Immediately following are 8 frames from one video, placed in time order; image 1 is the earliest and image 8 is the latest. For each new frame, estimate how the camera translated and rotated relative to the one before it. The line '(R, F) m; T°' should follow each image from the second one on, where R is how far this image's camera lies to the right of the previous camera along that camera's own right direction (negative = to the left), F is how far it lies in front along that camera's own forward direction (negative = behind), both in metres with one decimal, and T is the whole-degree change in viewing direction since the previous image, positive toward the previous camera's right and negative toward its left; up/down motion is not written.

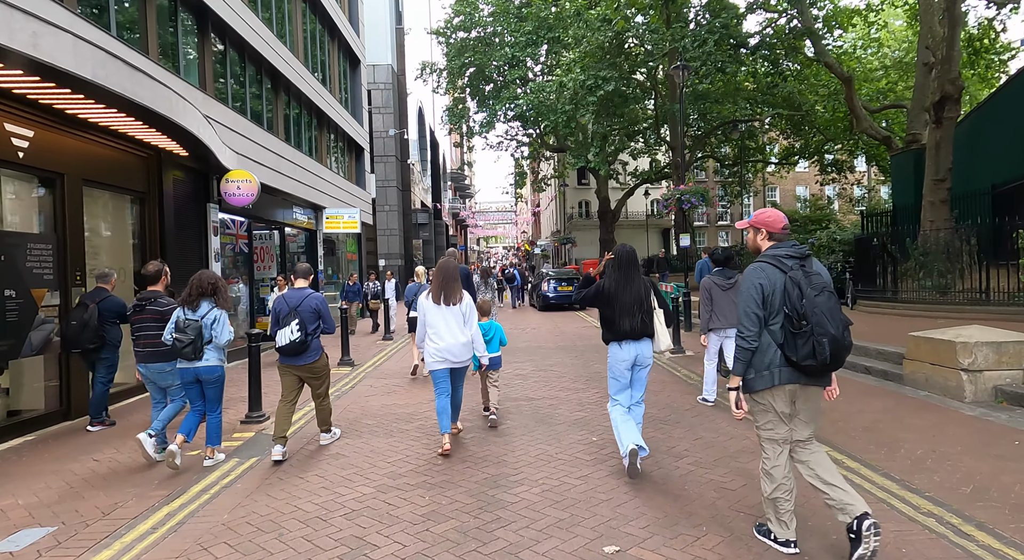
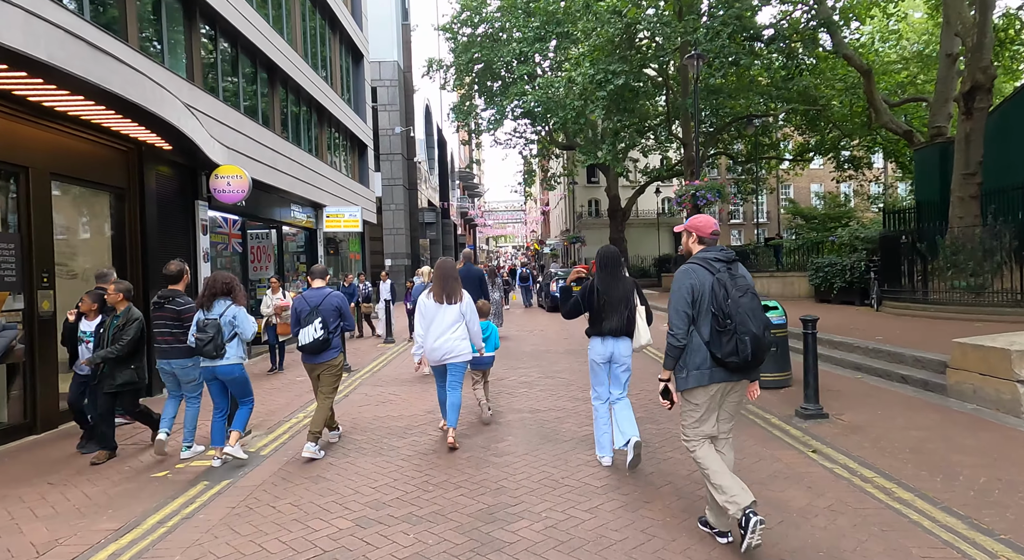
(+0.1, +0.6) m; -1°
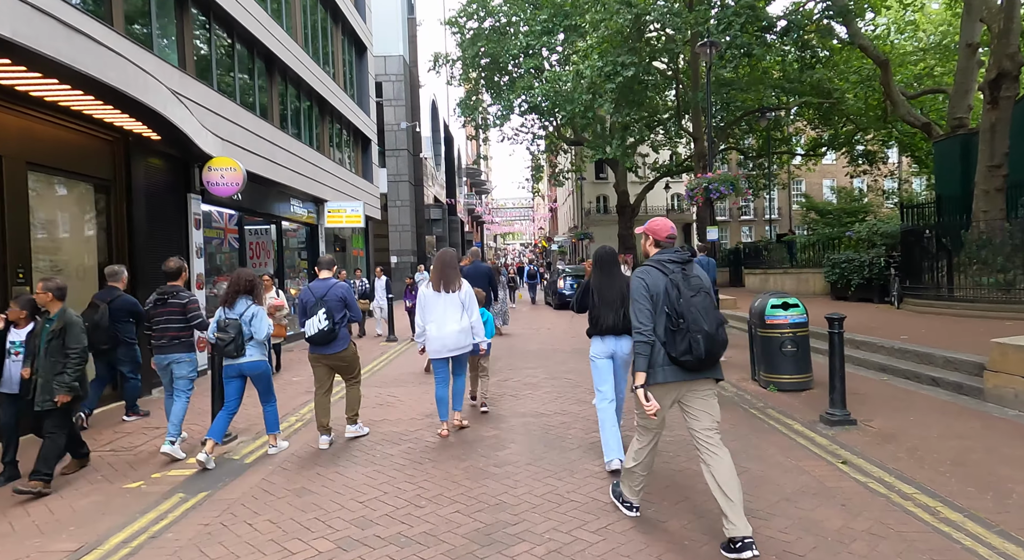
(0.0, +0.4) m; -1°
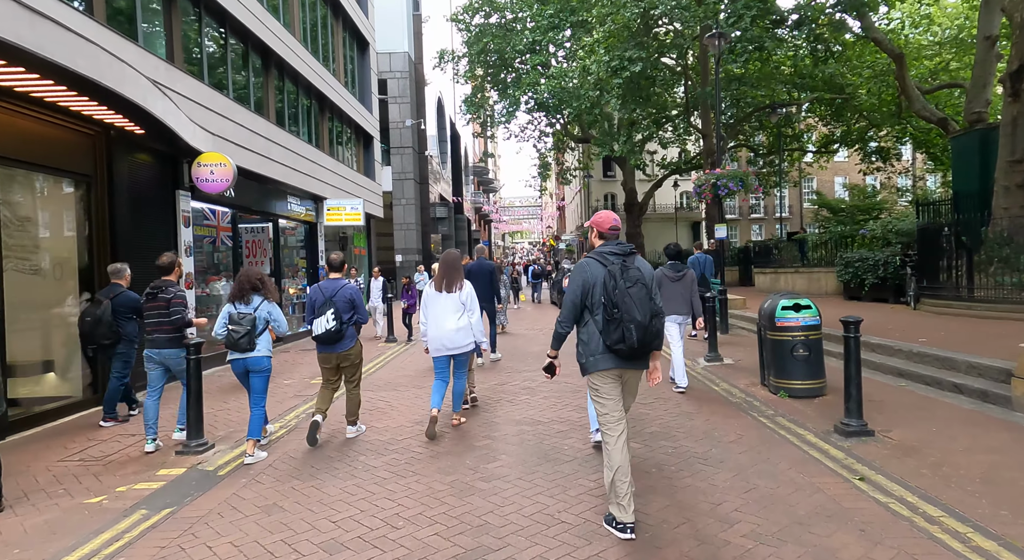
(+0.1, +0.4) m; -1°
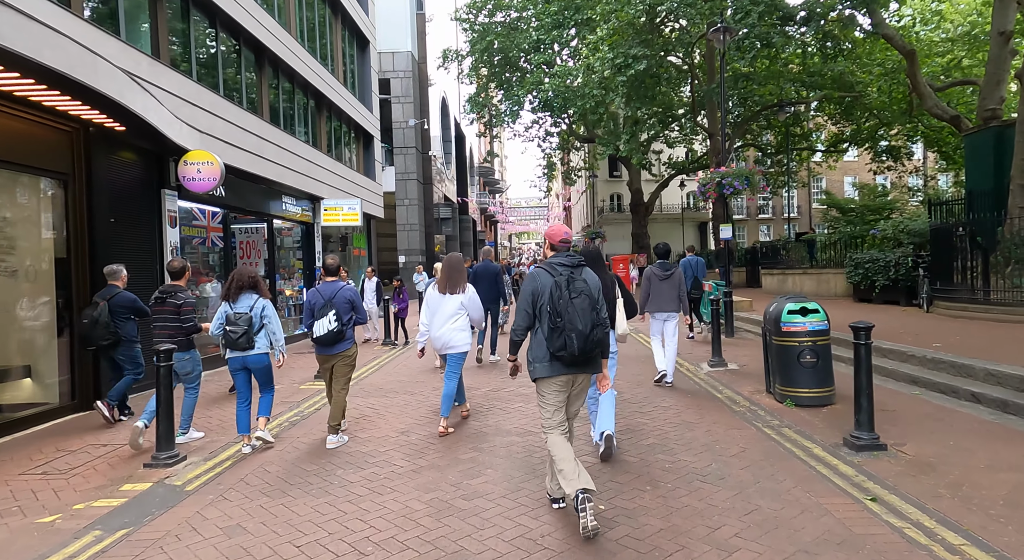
(+0.2, +0.3) m; -1°
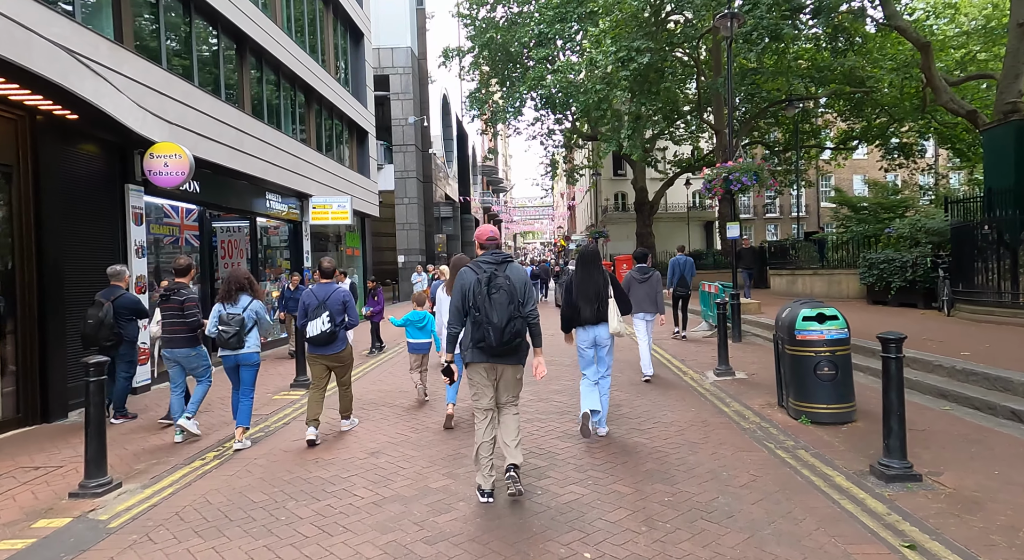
(+0.2, +0.7) m; -1°
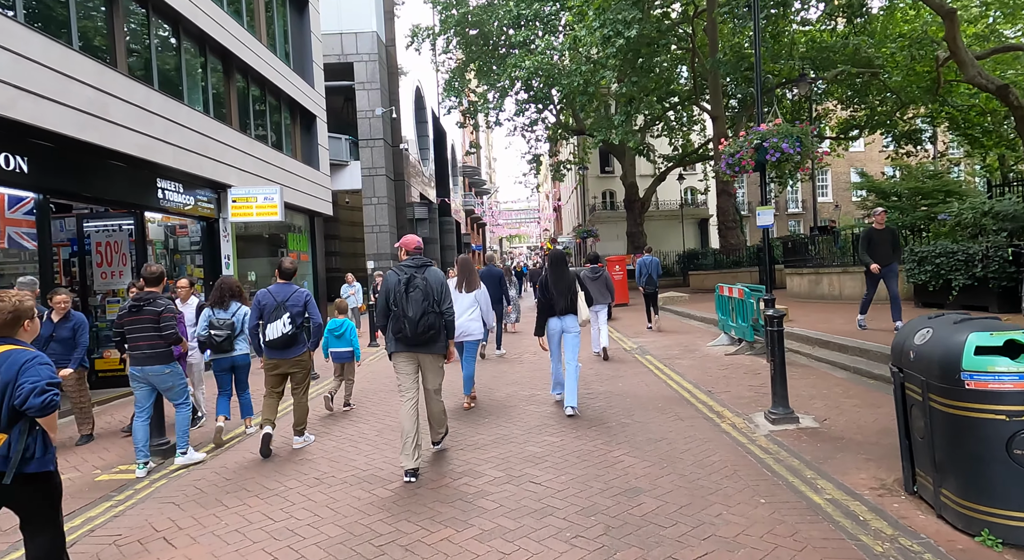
(+0.3, +2.8) m; +1°
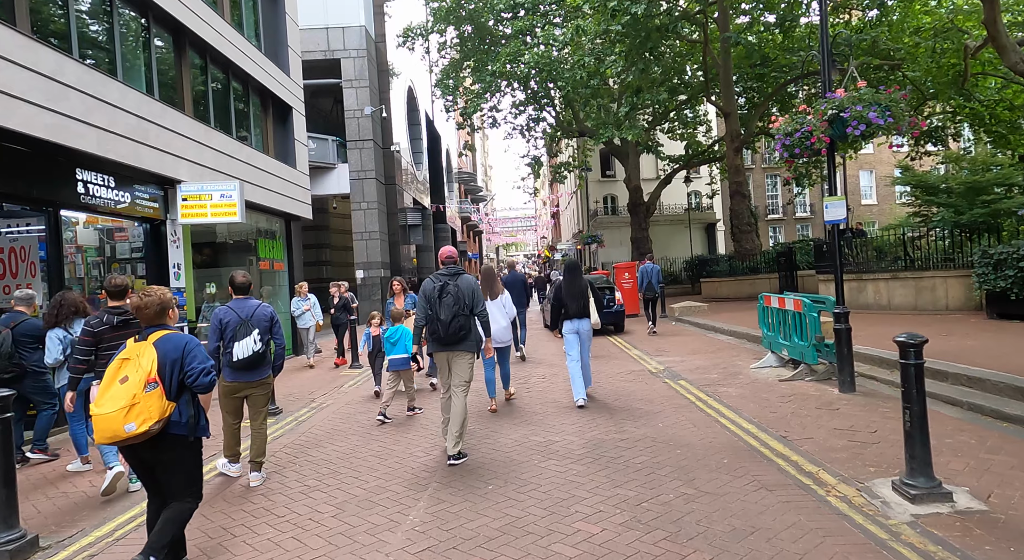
(-0.1, +1.9) m; 0°
